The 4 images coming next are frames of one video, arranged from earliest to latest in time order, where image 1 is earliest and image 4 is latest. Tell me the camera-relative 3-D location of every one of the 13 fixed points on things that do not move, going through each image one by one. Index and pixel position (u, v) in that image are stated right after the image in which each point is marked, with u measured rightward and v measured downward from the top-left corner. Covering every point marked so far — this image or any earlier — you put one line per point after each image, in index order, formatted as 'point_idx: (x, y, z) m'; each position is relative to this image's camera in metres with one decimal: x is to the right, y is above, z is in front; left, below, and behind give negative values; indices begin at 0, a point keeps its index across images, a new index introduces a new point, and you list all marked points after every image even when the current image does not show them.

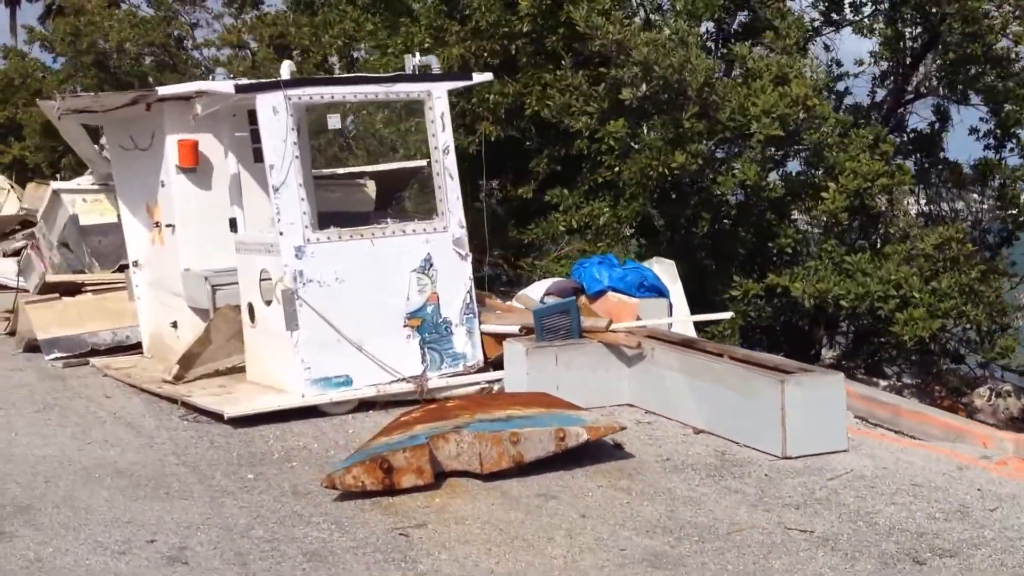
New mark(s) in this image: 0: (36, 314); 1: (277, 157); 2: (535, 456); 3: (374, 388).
0: (-6.7, -0.4, +9.3) m
1: (-2.5, +1.4, +6.9) m
2: (+0.2, -1.5, +5.8) m
3: (-1.5, -1.1, +7.2) m
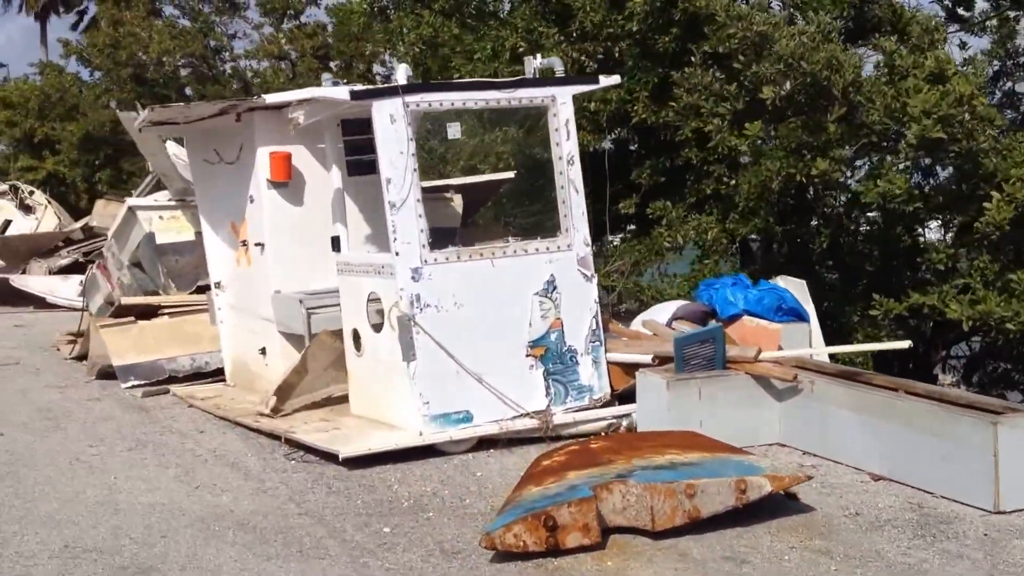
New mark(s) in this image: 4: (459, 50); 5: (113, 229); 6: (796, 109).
0: (-5.3, -0.7, +8.7) m
1: (-1.1, +1.1, +6.3) m
2: (+1.5, -1.7, +5.1) m
3: (-0.1, -1.4, +6.6) m
4: (-0.8, +3.7, +10.1) m
5: (-5.9, +0.9, +9.7) m
6: (+3.6, +2.2, +8.3) m
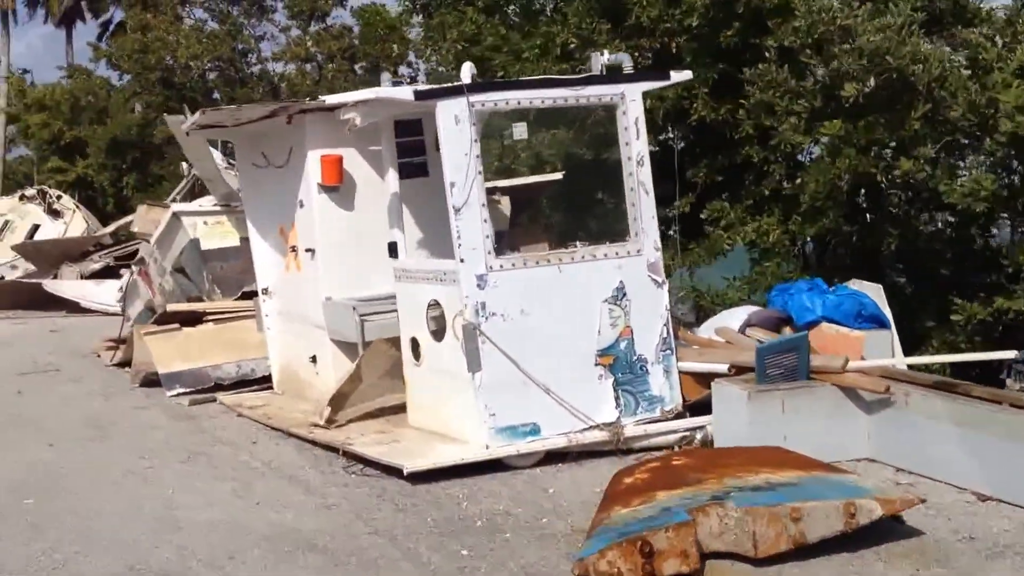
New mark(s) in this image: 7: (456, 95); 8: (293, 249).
0: (-4.6, -0.8, +8.5) m
1: (-0.5, +1.1, +6.0) m
2: (+2.2, -1.8, +4.7) m
3: (+0.5, -1.4, +6.2) m
4: (-0.1, +3.6, +9.8) m
5: (-5.1, +0.8, +9.5) m
6: (+4.3, +2.2, +7.9) m
7: (-0.5, +1.8, +6.0) m
8: (-2.6, +0.5, +7.9) m
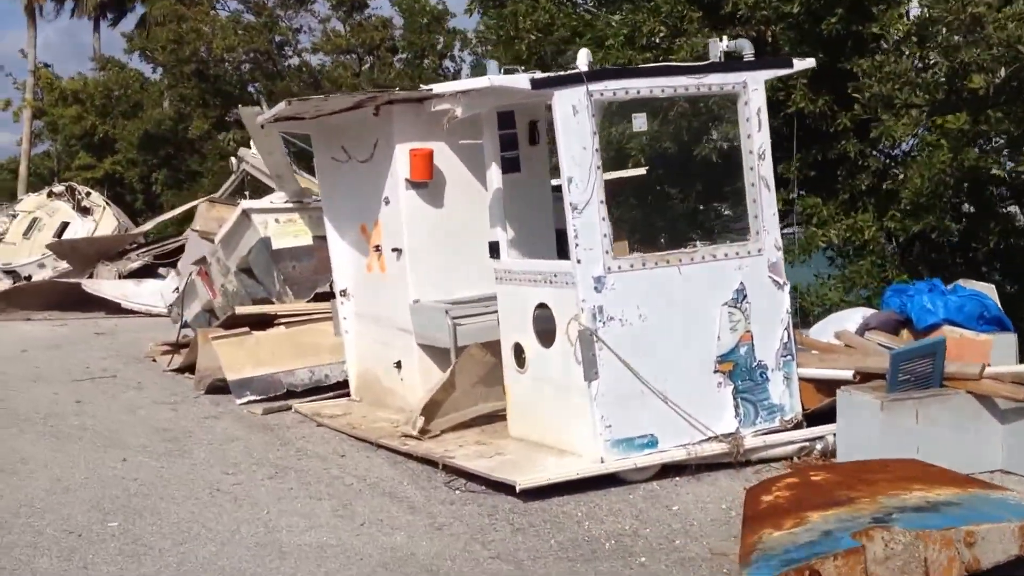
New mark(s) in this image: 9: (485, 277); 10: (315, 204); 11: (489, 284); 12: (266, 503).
0: (-3.5, -0.8, +8.2) m
1: (+0.5, +1.0, +5.6) m
2: (+3.1, -1.8, +4.3) m
3: (+1.5, -1.4, +5.8) m
4: (+0.9, +3.6, +9.4) m
5: (-4.1, +0.8, +9.2) m
6: (+5.3, +2.2, +7.5) m
7: (+0.5, +1.8, +5.6) m
8: (-1.6, +0.5, +7.5) m
9: (-0.3, +0.1, +7.6) m
10: (-2.6, +1.1, +8.8) m
11: (-0.3, +0.1, +7.6) m
12: (-2.1, -1.8, +5.6) m
